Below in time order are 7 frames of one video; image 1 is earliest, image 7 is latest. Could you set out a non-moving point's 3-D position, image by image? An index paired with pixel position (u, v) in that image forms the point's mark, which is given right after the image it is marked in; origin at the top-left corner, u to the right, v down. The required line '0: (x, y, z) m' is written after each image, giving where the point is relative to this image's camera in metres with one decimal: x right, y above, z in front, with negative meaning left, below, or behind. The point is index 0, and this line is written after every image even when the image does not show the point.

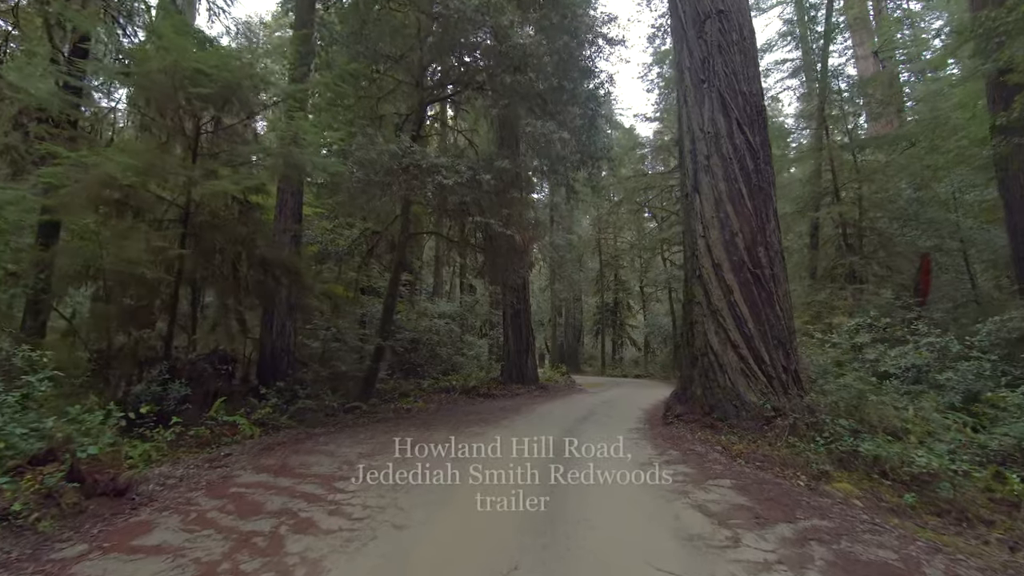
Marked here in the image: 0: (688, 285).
0: (+3.1, +0.1, +8.9) m
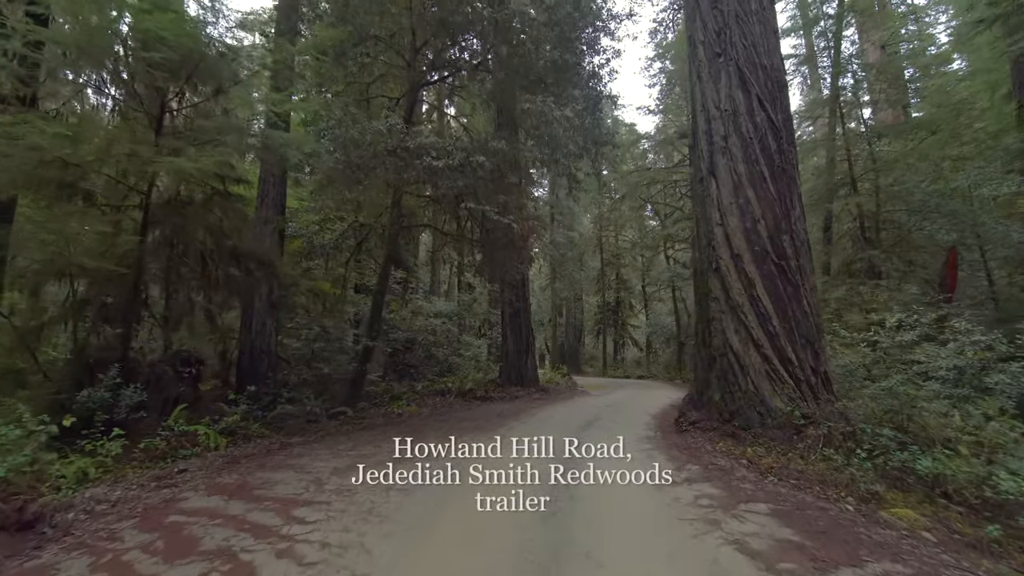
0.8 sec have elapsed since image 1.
0: (+3.1, +0.2, +8.1) m
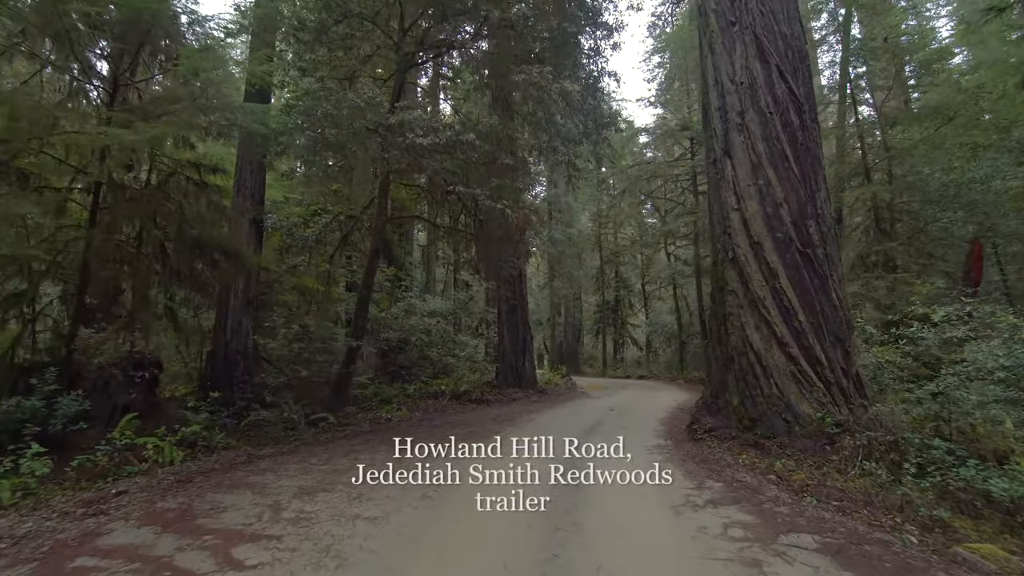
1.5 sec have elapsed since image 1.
0: (+3.0, +0.3, +7.3) m
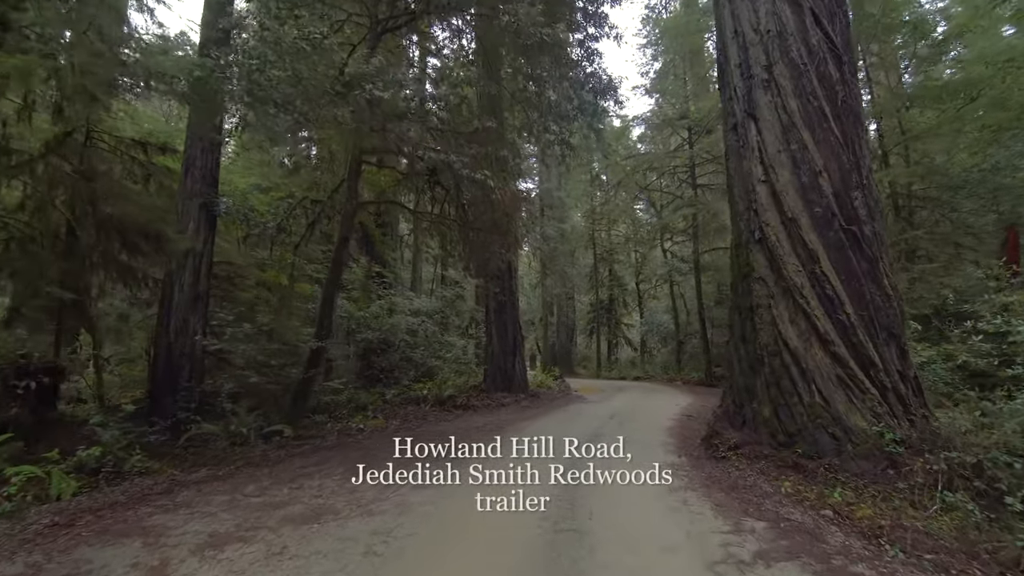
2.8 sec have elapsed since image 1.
0: (+2.8, +0.4, +6.1) m
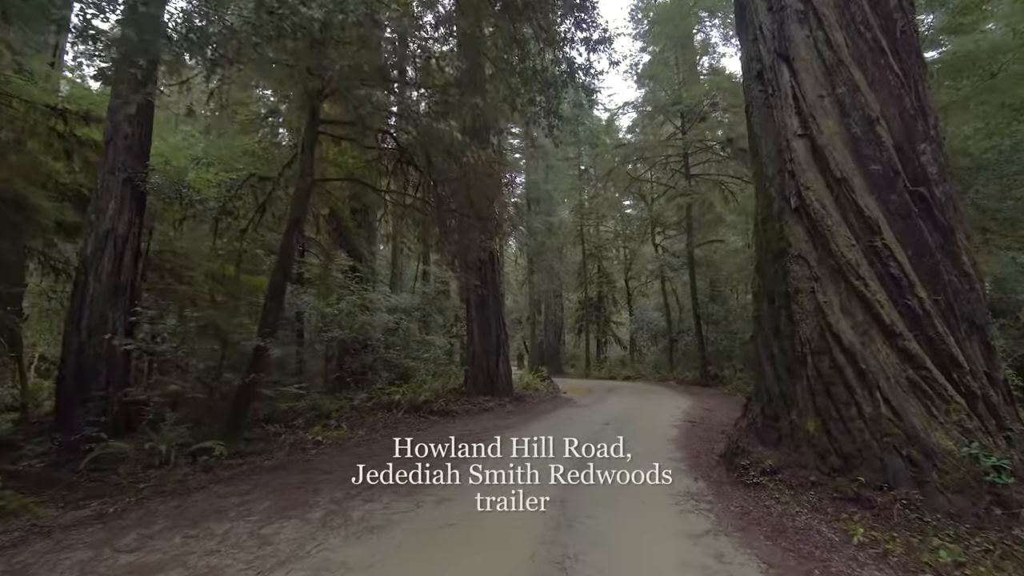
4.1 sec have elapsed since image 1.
0: (+2.6, +0.6, +5.0) m
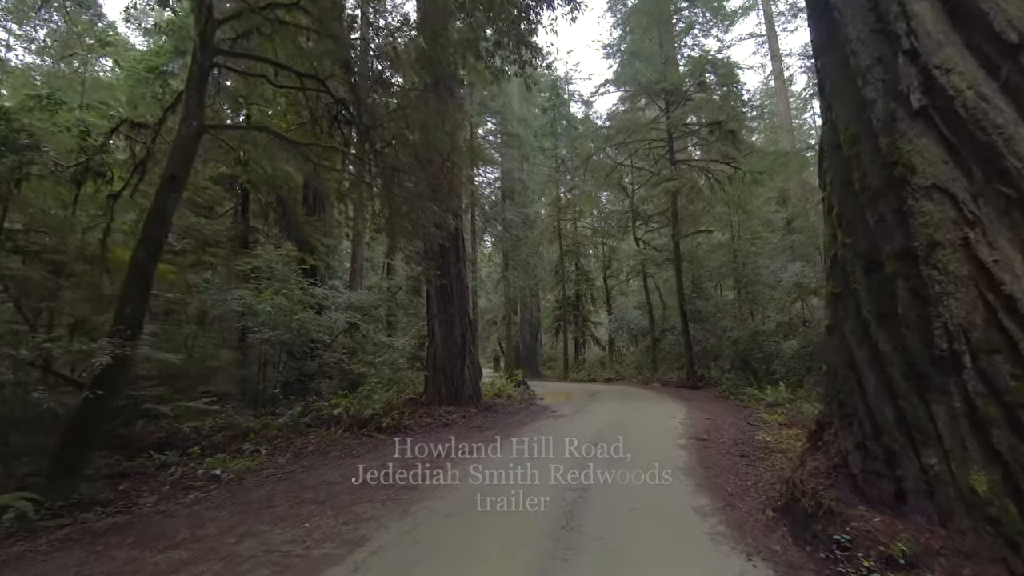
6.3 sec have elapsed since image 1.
0: (+2.2, +0.9, +3.1) m
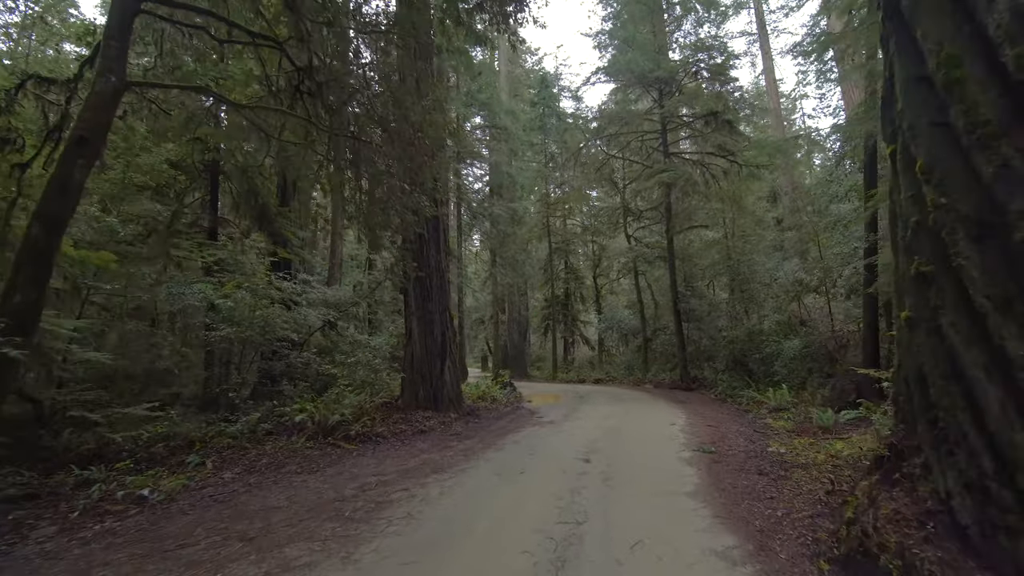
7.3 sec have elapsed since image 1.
0: (+2.0, +1.0, +2.2) m
